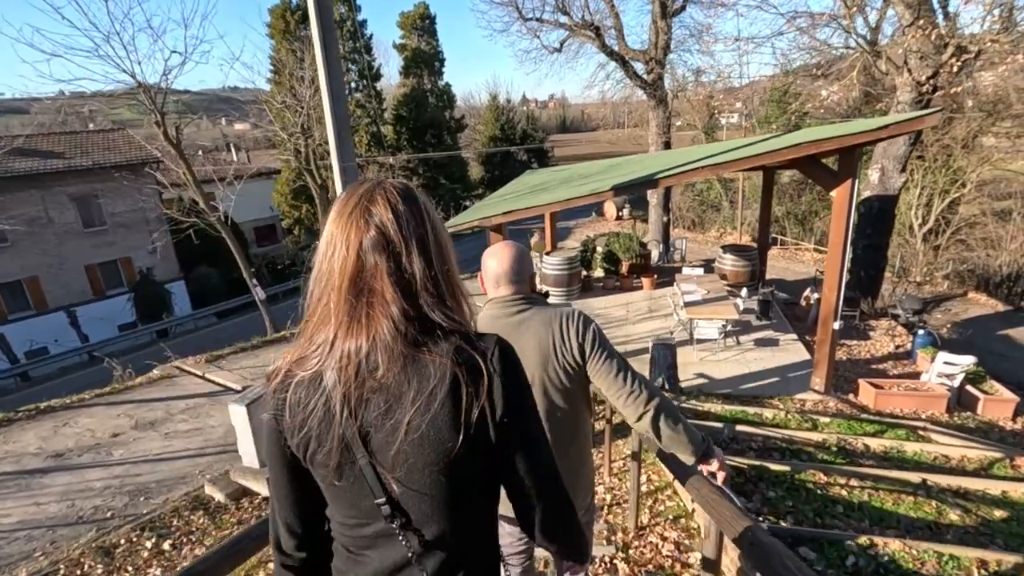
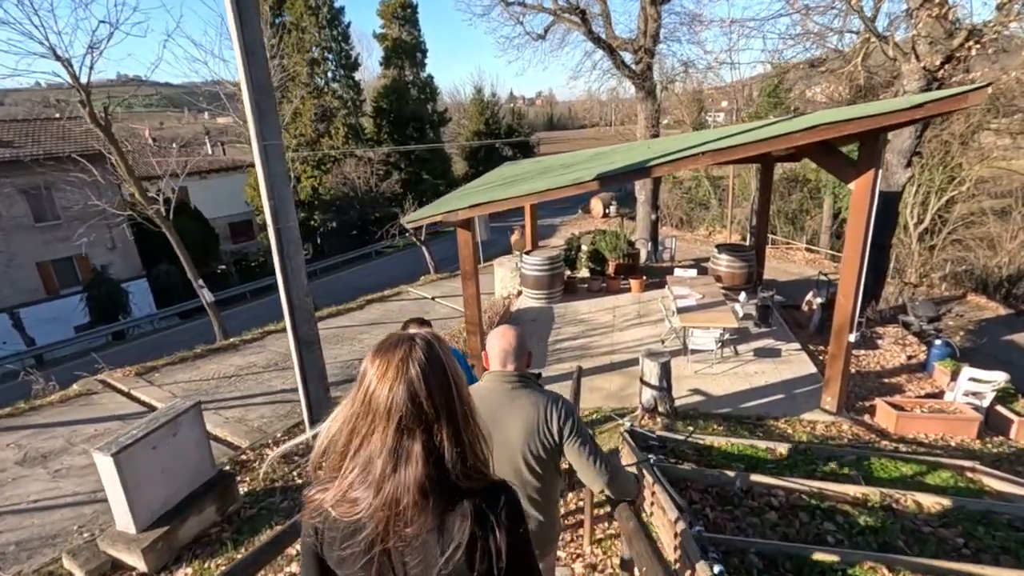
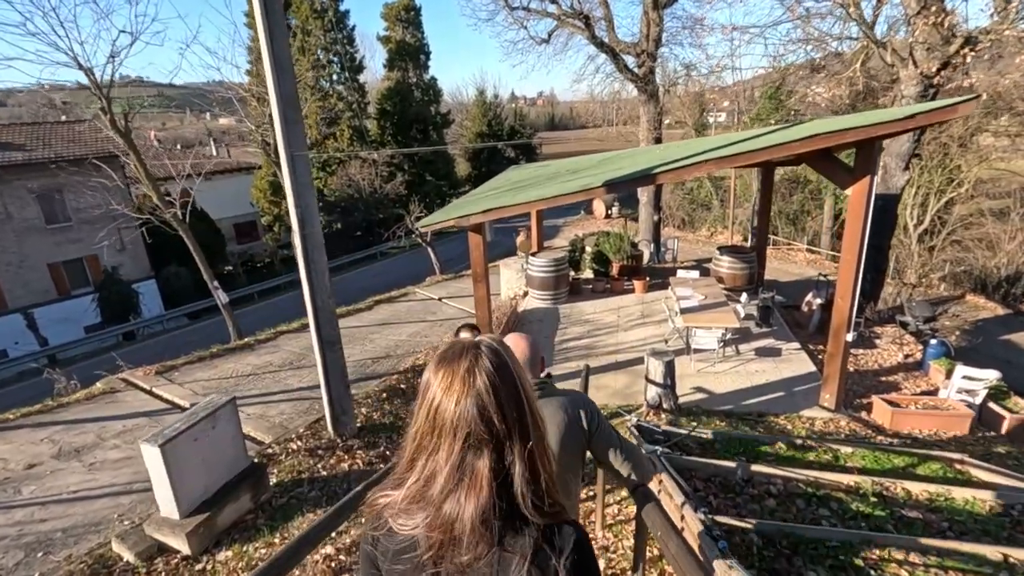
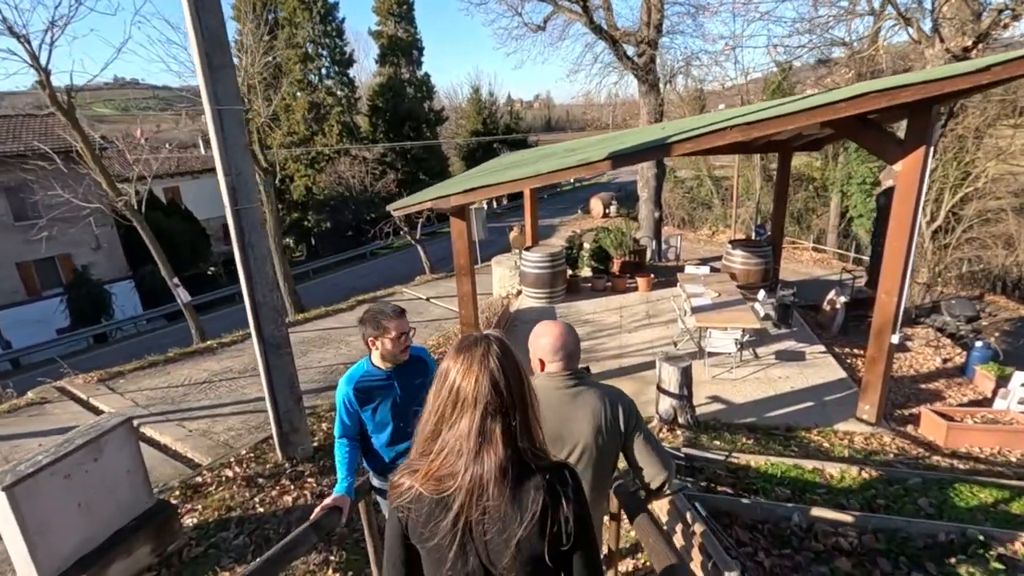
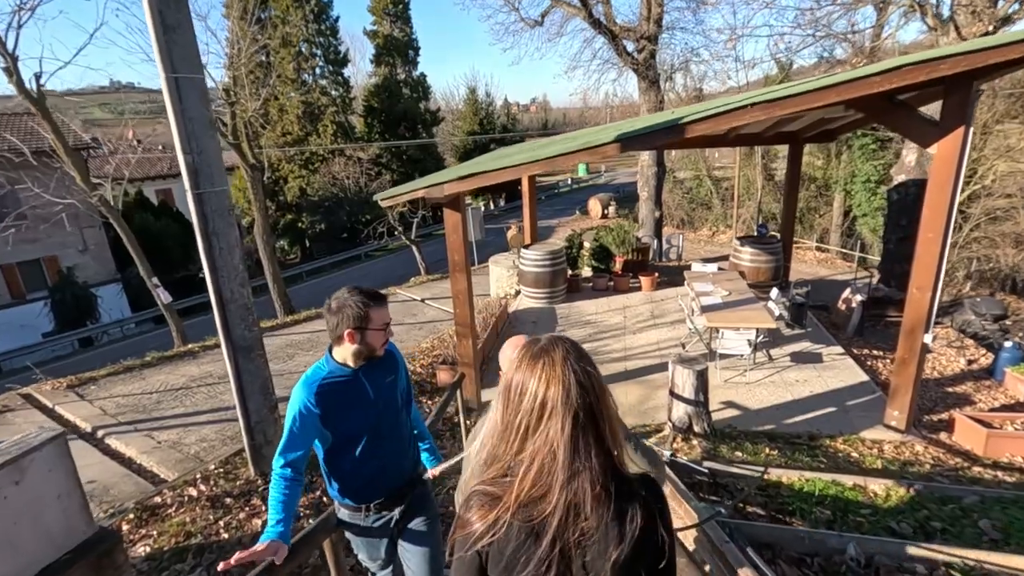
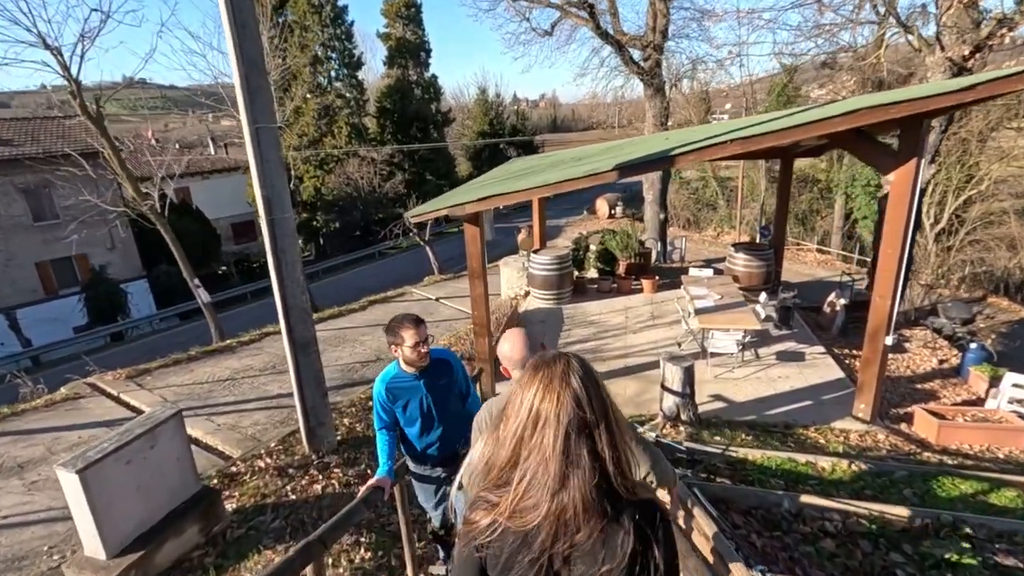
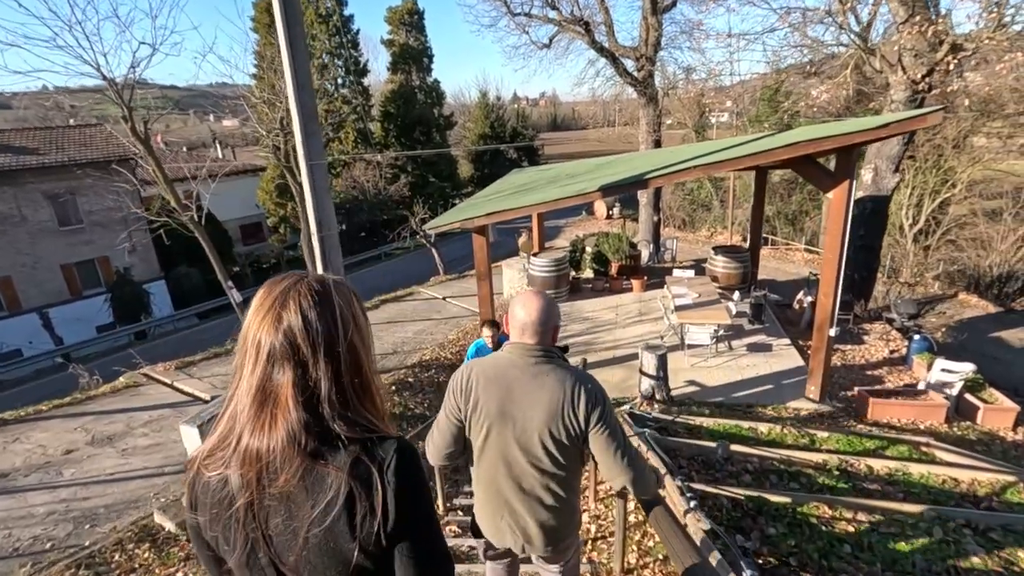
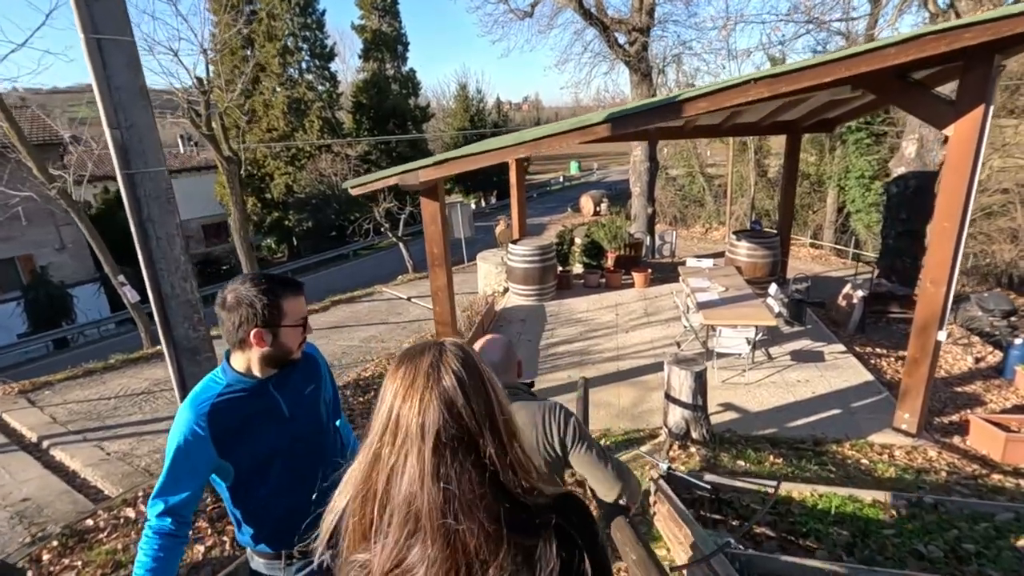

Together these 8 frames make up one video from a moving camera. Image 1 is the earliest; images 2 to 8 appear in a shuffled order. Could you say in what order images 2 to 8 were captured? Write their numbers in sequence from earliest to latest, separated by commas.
7, 3, 2, 6, 4, 5, 8
